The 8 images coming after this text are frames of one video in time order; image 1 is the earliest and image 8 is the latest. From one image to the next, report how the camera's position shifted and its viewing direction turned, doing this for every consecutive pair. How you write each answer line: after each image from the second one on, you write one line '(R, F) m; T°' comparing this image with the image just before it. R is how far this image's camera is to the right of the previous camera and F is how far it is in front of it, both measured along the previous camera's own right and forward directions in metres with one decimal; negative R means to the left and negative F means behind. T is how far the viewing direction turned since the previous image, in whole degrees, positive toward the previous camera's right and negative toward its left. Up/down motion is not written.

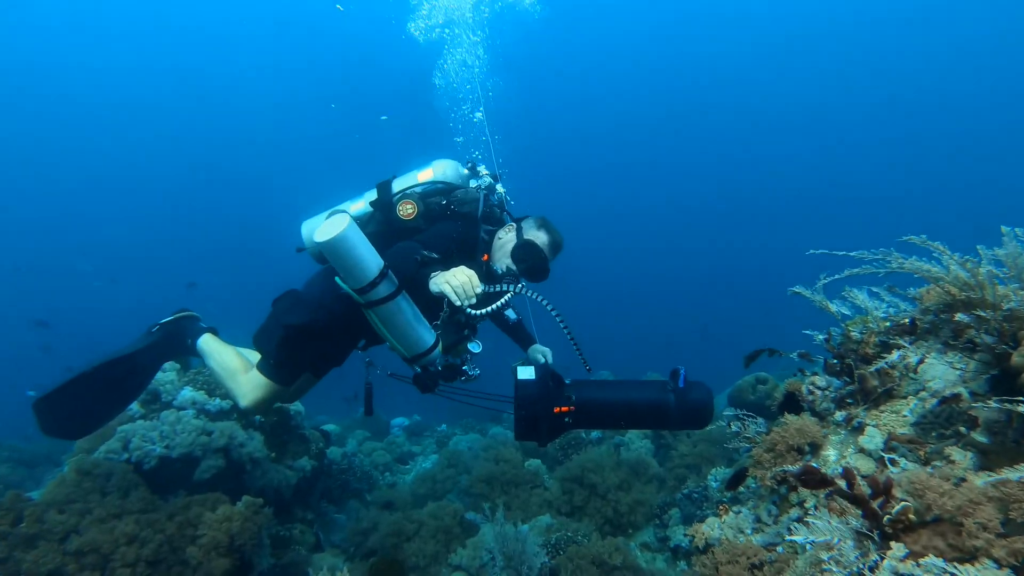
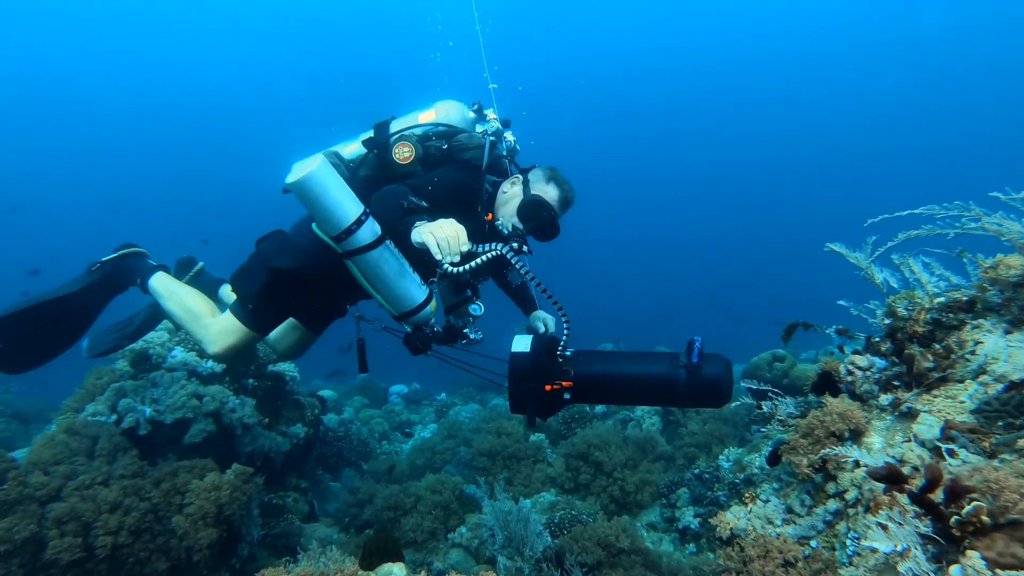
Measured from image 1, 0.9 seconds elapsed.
(-0.1, +0.3) m; 0°
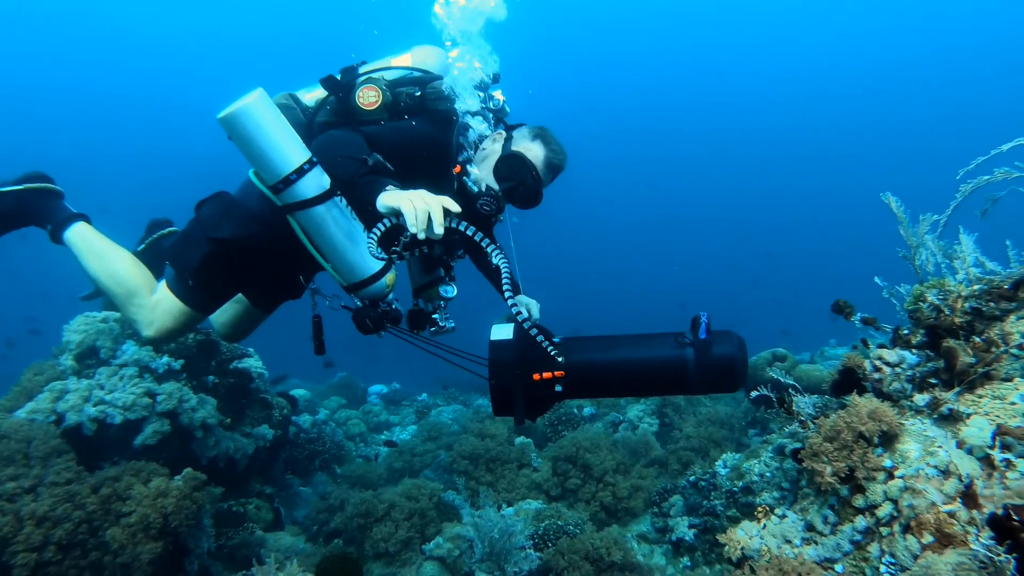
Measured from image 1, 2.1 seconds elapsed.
(+0.1, +0.4) m; +1°
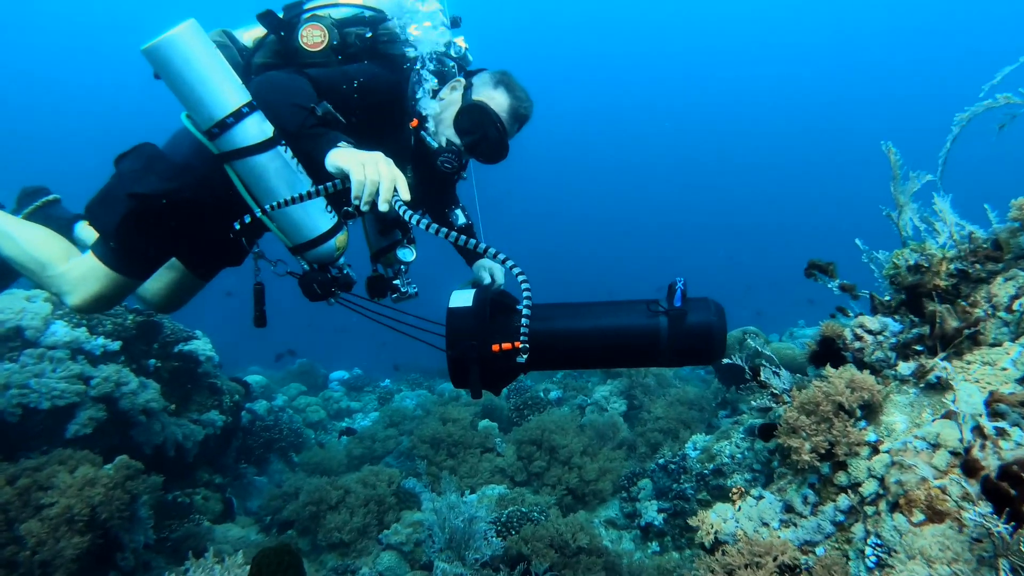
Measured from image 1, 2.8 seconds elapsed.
(+0.1, +0.3) m; +3°
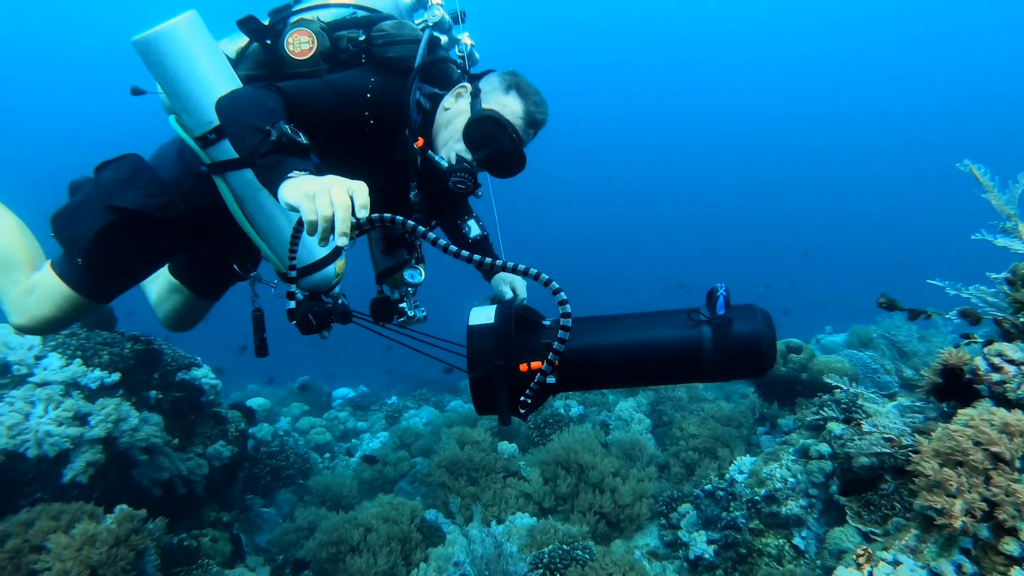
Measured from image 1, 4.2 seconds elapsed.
(-0.3, +0.4) m; +1°
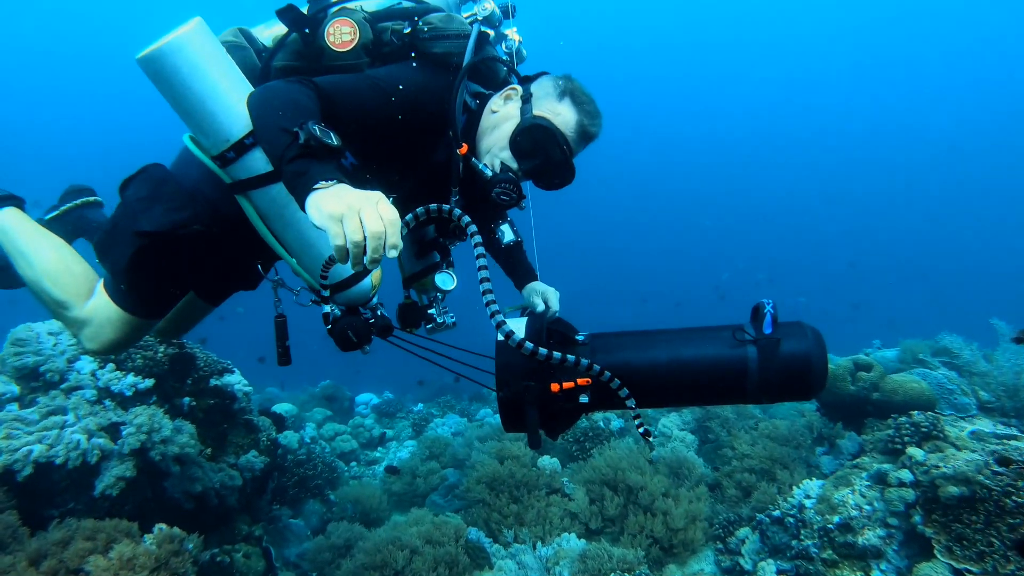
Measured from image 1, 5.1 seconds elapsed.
(-0.4, +0.2) m; -1°
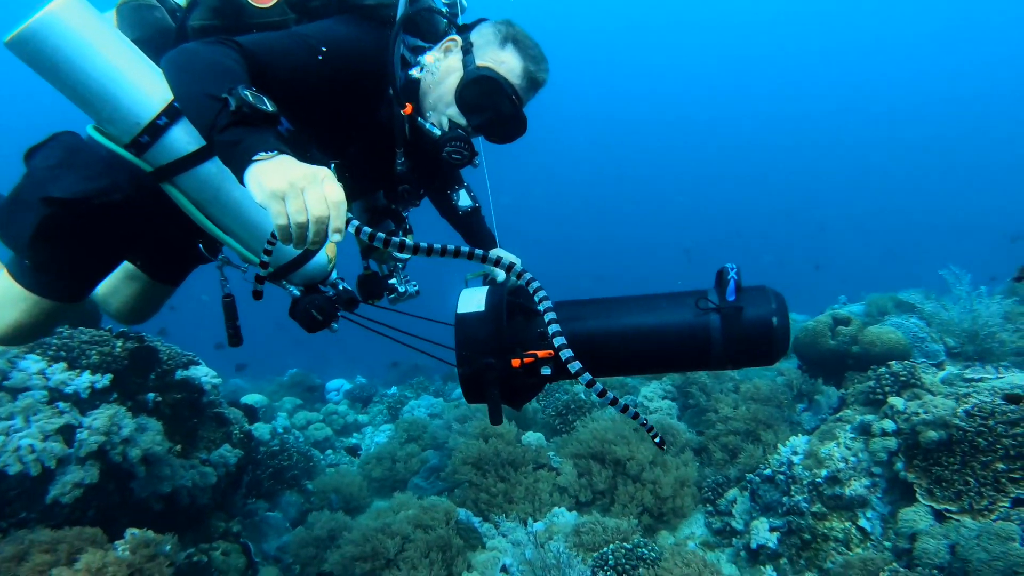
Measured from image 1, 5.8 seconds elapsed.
(-0.2, +0.2) m; +4°
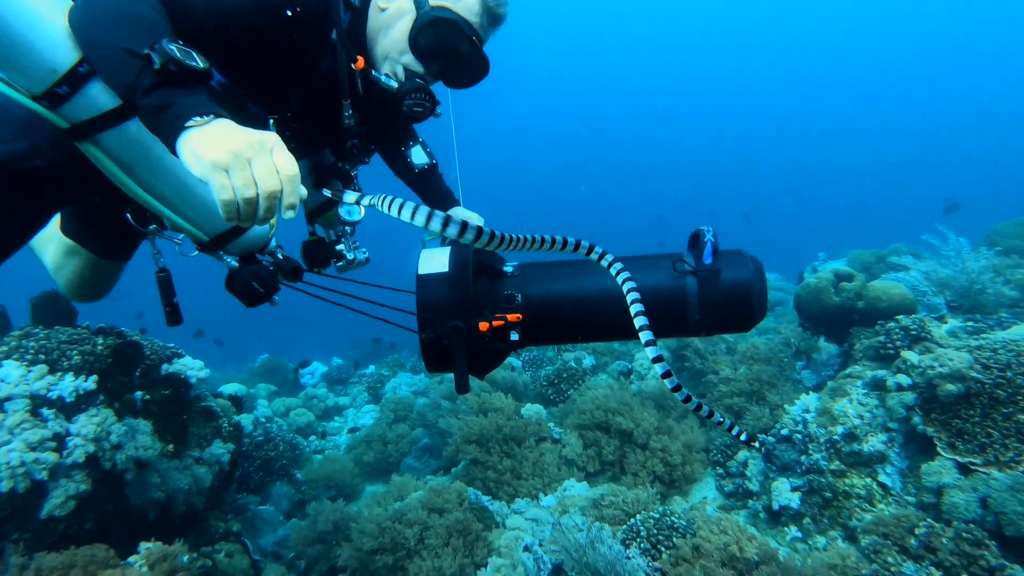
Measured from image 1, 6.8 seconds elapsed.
(-0.5, +0.2) m; +5°
